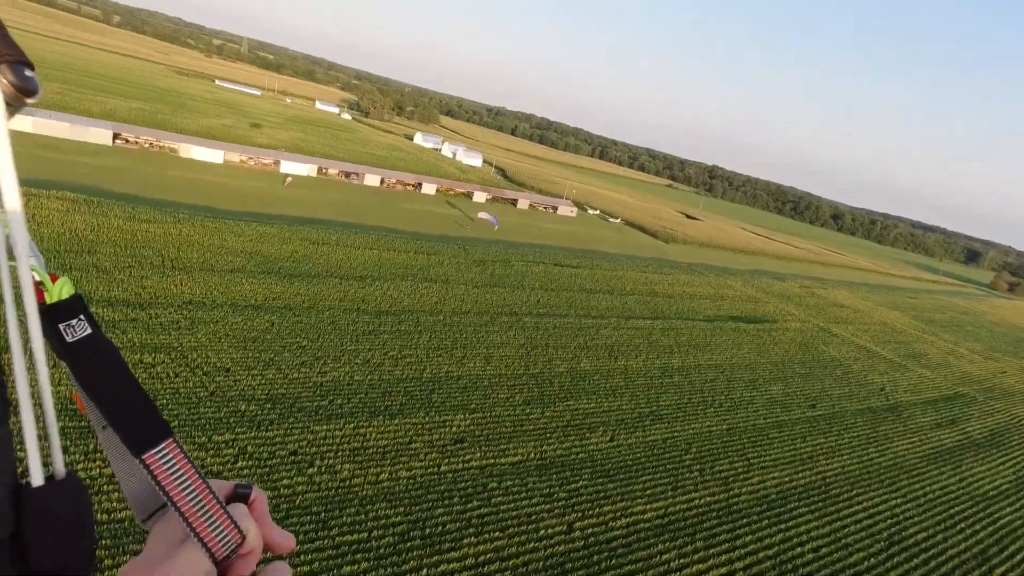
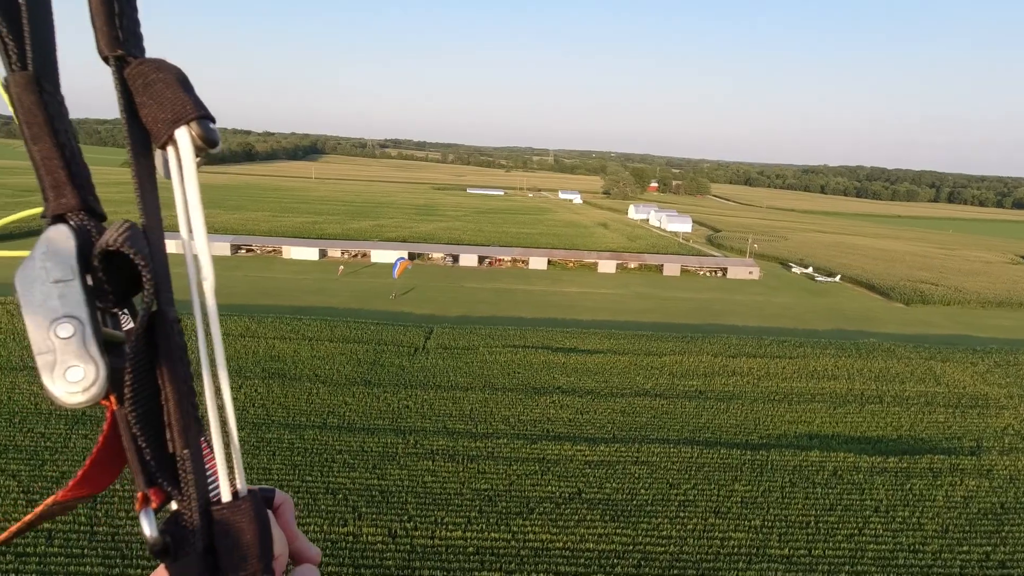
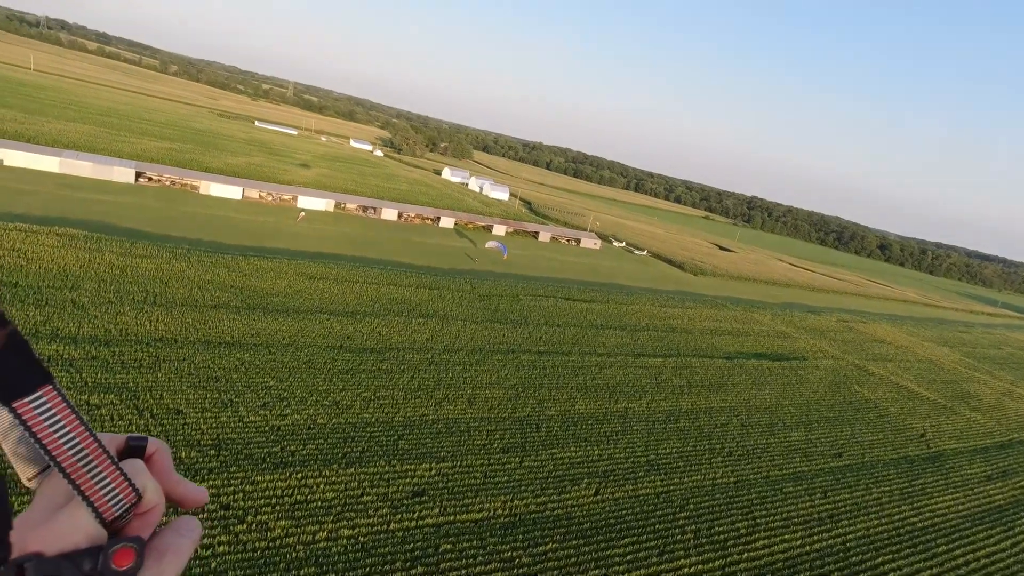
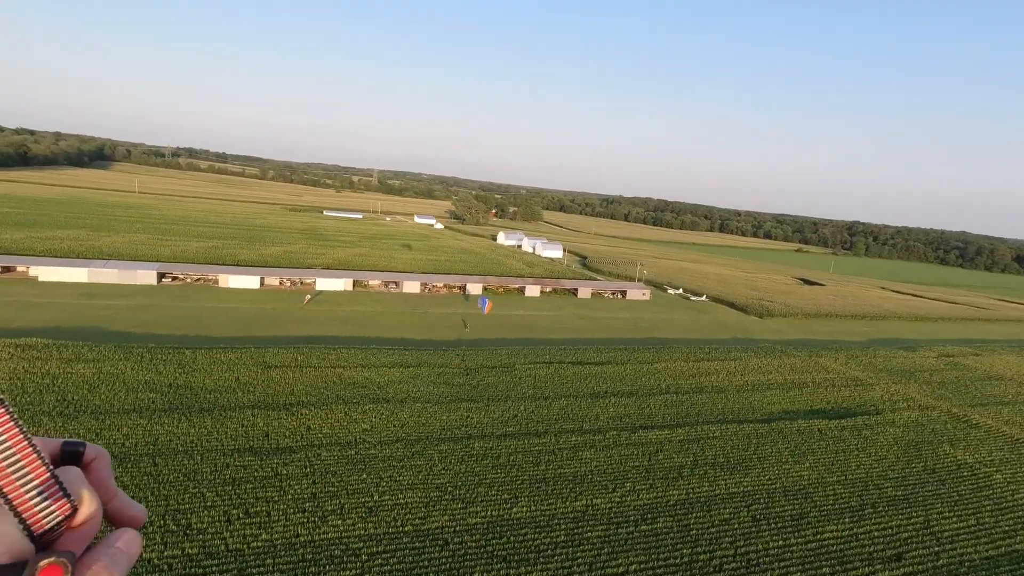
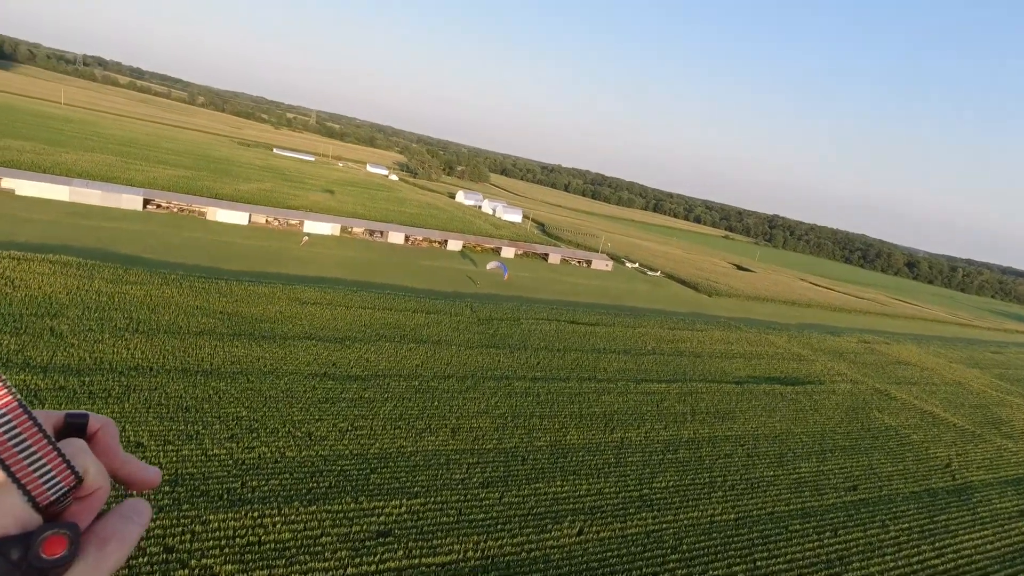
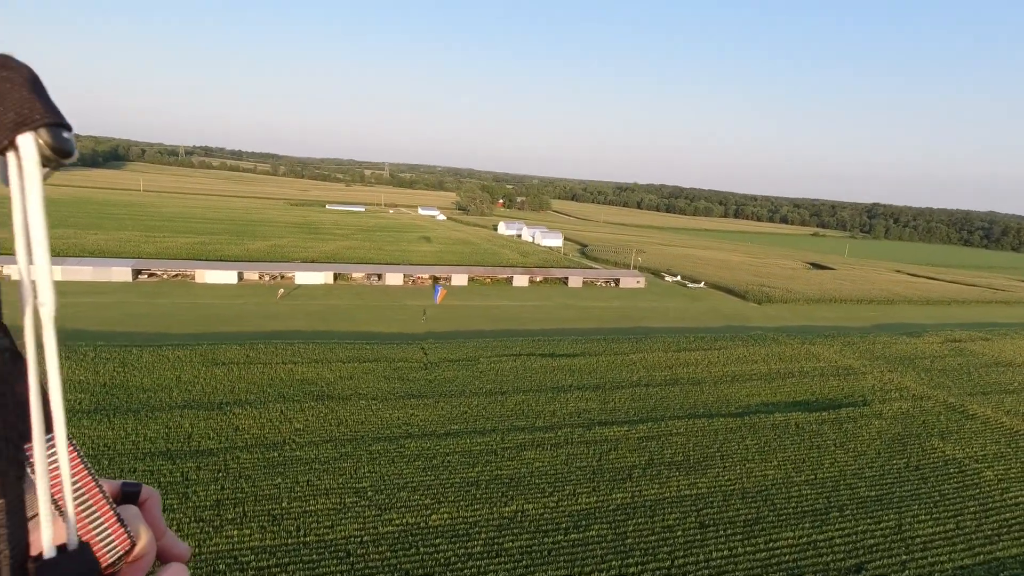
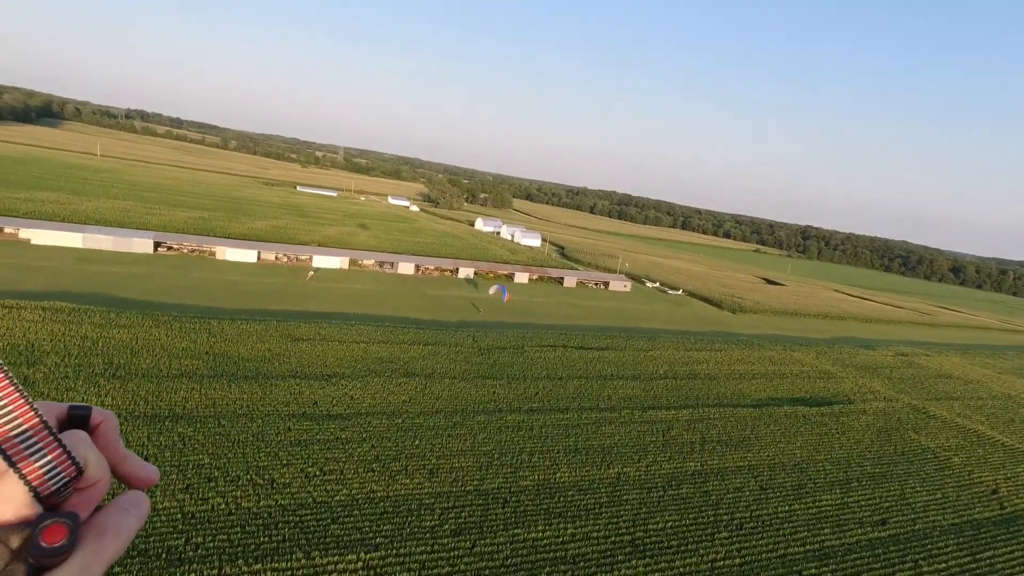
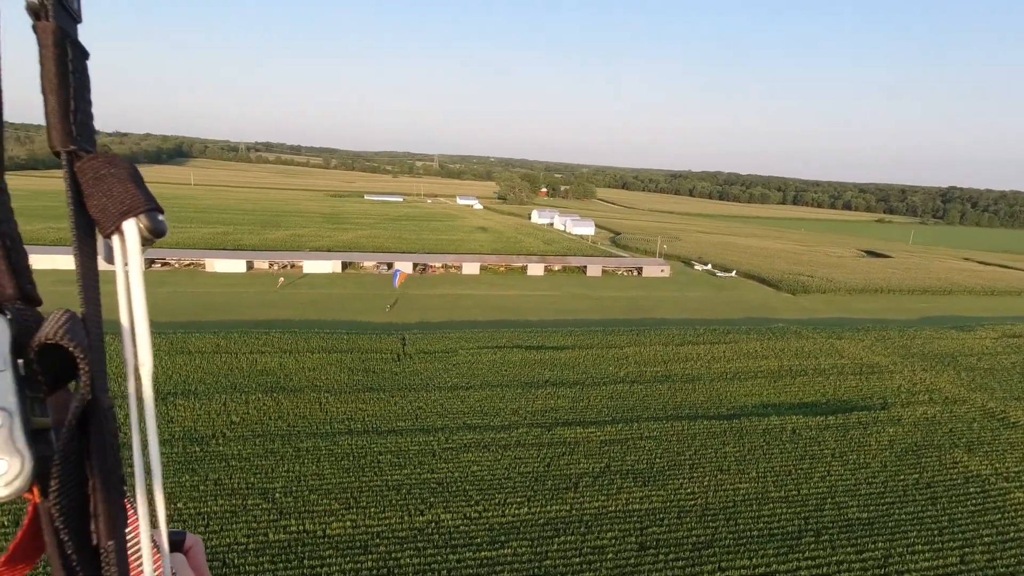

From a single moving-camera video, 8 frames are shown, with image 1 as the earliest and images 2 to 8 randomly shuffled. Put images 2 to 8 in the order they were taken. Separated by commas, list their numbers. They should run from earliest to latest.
3, 5, 7, 4, 6, 8, 2
